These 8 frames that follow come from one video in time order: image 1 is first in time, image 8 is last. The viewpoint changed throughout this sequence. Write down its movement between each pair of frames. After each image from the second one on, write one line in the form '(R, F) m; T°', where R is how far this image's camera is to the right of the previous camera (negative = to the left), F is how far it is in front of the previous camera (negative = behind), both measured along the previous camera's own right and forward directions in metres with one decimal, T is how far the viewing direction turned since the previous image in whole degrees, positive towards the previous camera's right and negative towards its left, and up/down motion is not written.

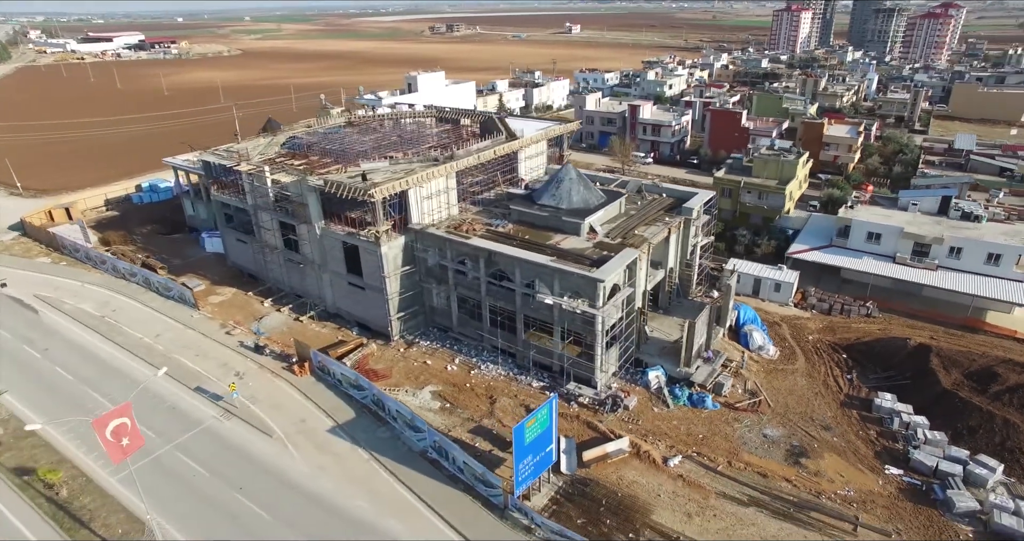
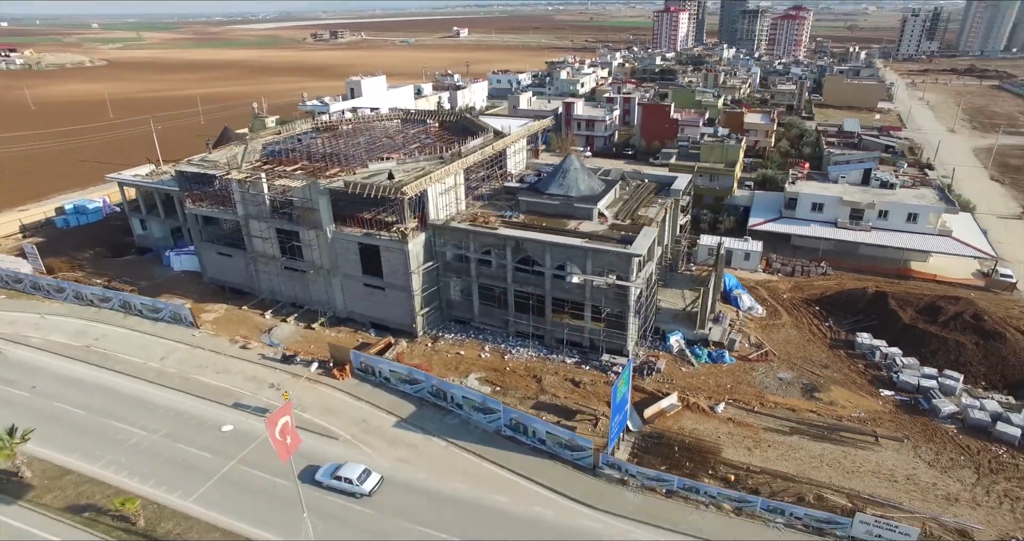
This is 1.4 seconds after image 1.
(-8.6, -1.3) m; +10°
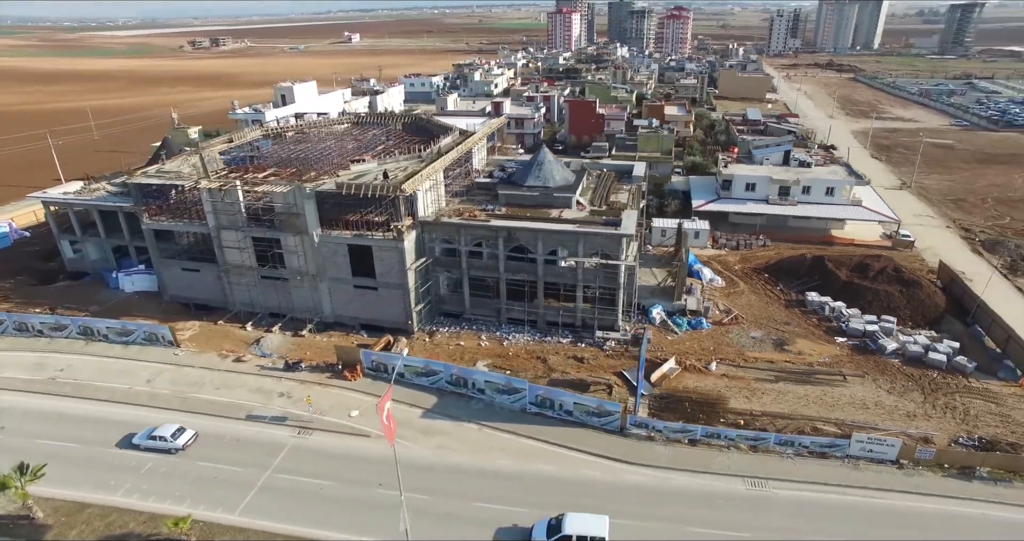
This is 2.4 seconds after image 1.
(-6.2, -1.2) m; +10°
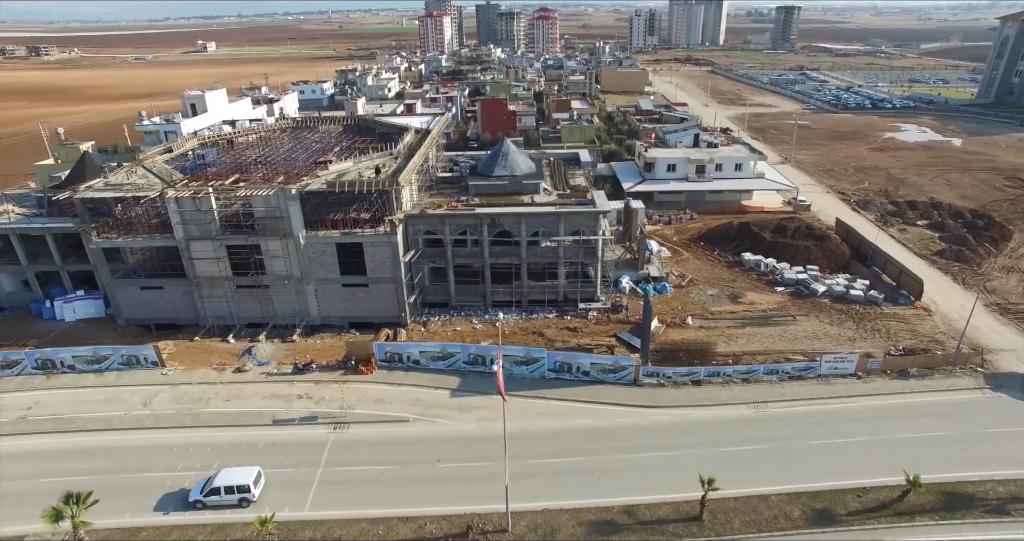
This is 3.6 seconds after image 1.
(-7.8, -1.6) m; +12°
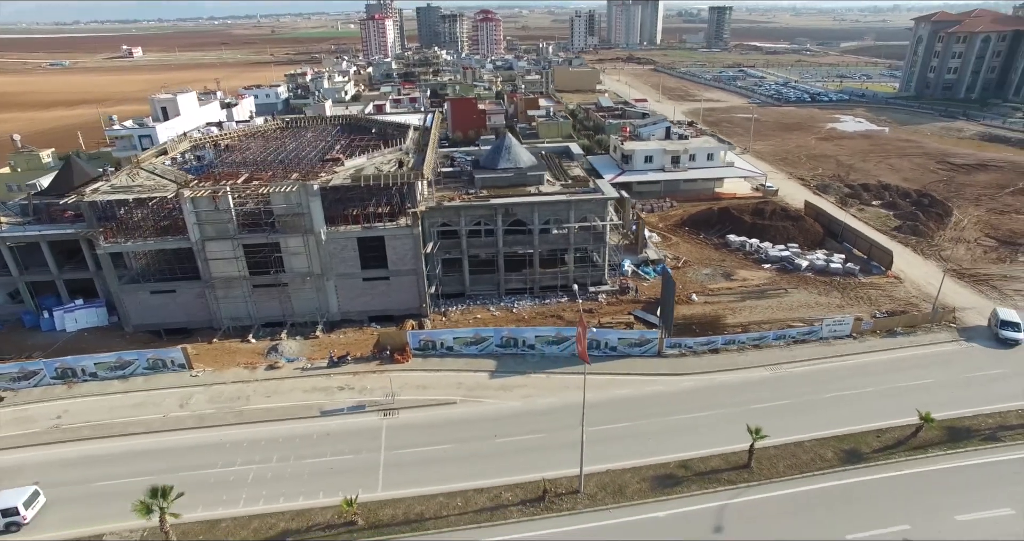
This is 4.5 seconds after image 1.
(-5.4, -1.3) m; +6°
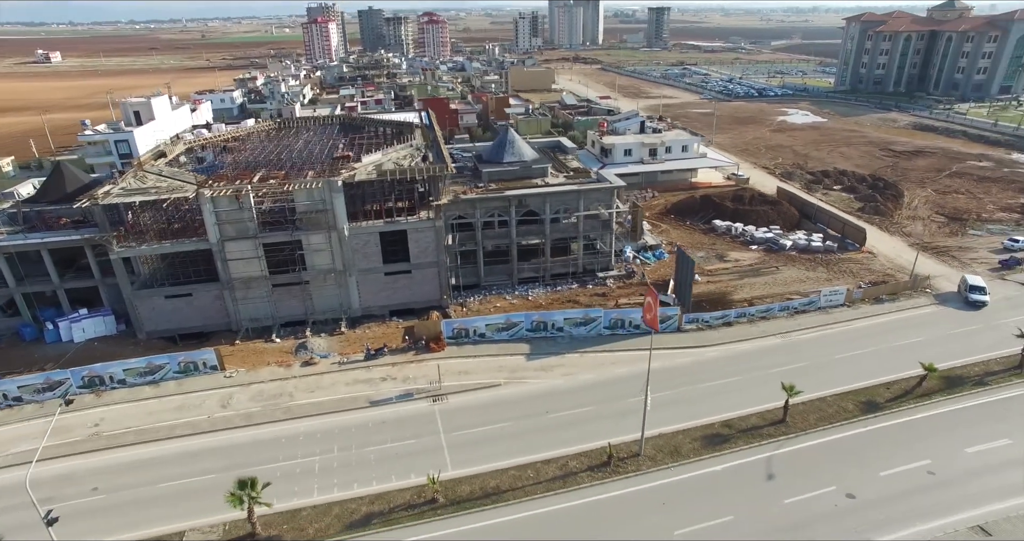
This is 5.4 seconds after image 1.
(-5.5, -1.2) m; +6°
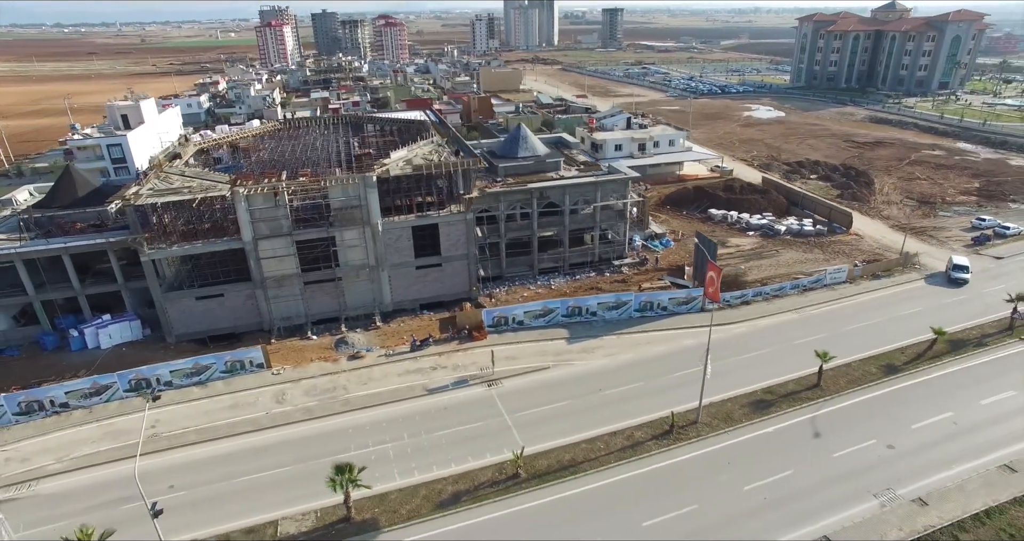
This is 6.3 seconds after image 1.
(-5.5, -1.1) m; +4°
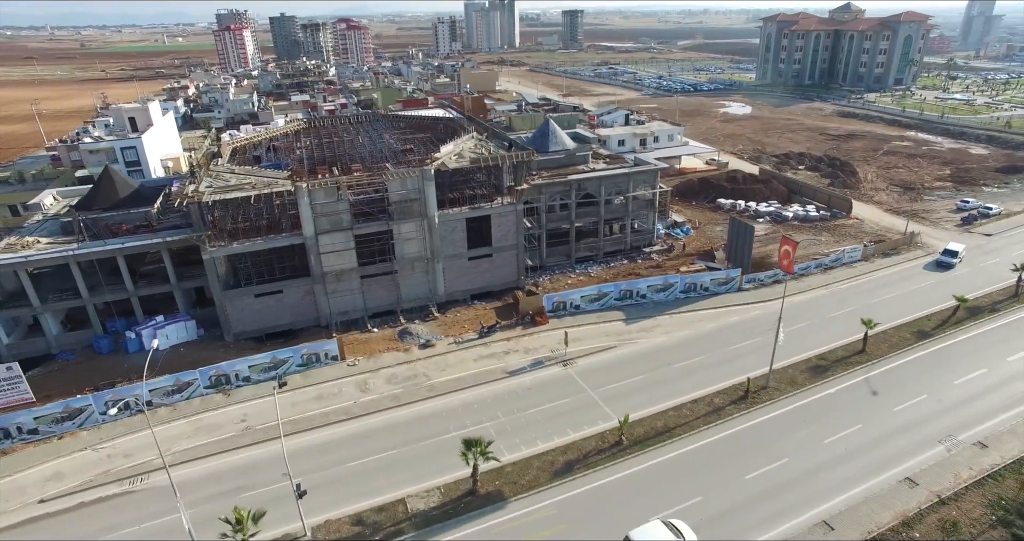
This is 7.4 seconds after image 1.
(-7.0, -1.2) m; +4°
